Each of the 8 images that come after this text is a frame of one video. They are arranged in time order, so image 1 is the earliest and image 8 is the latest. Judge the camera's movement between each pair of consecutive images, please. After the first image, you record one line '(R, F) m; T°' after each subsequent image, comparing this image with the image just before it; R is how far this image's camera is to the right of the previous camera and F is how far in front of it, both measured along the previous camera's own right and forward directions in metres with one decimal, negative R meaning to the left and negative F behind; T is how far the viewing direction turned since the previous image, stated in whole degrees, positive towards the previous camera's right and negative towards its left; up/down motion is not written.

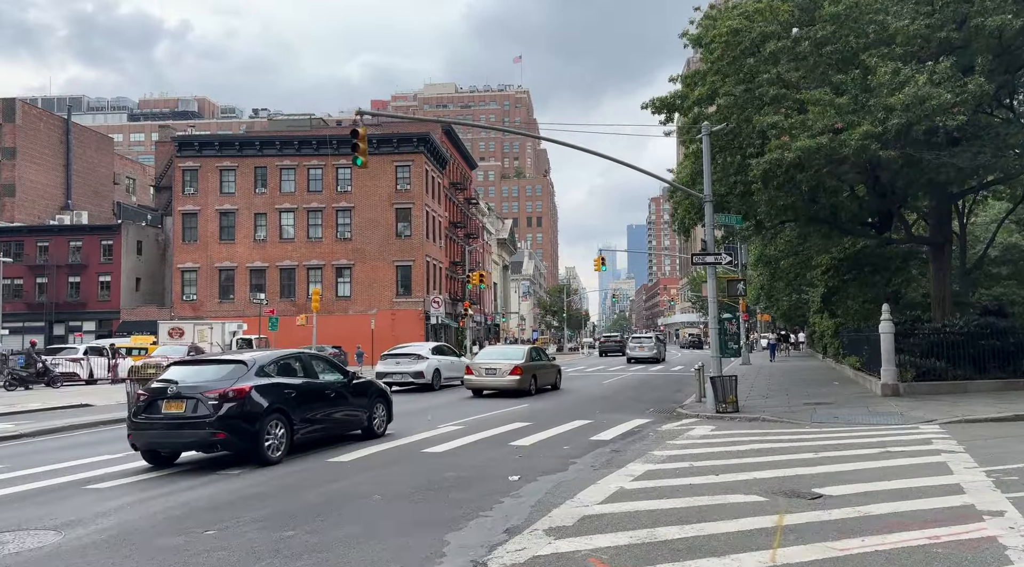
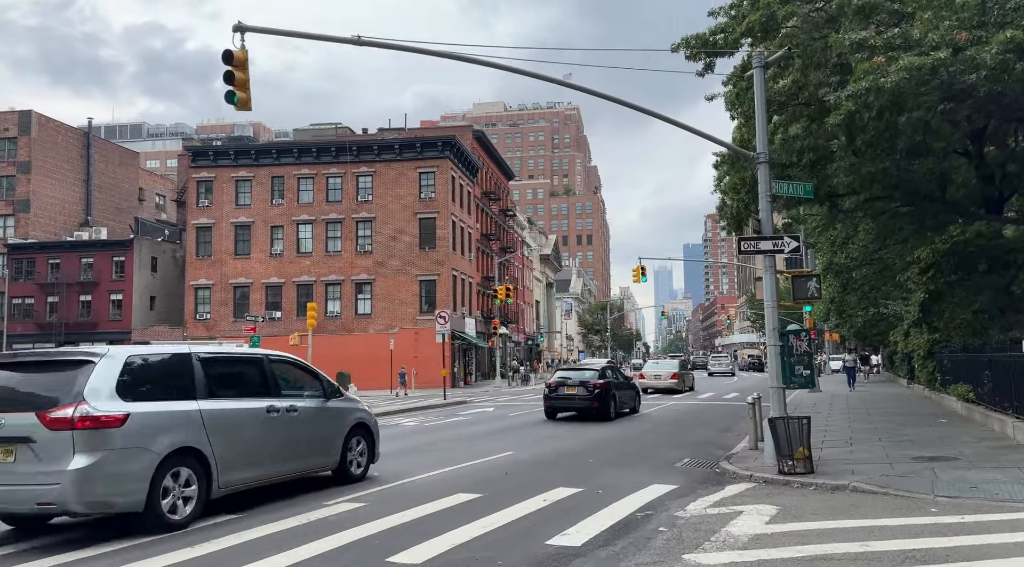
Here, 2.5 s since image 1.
(+1.3, +5.7) m; -4°
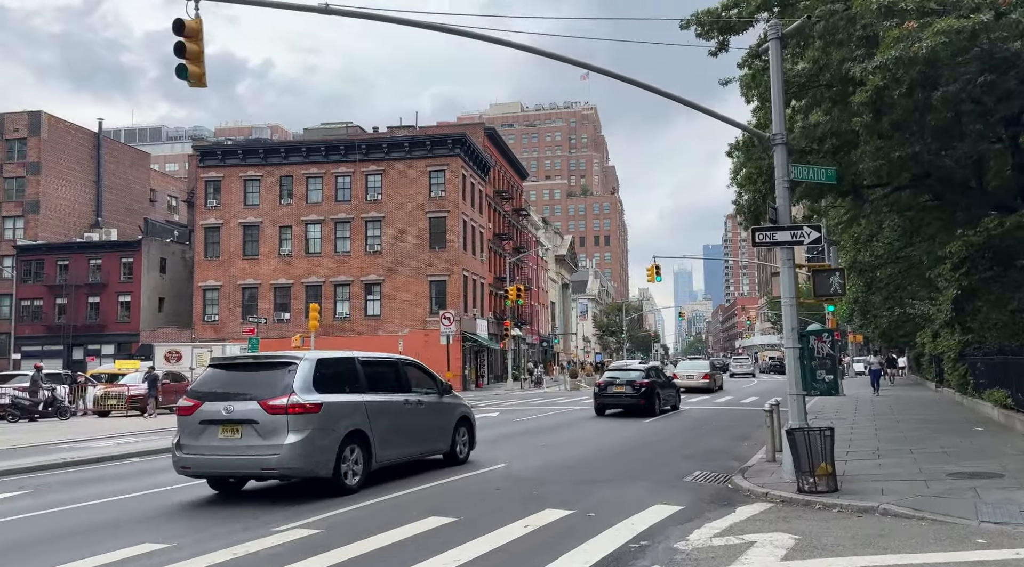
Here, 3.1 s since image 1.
(+0.4, +1.3) m; -1°
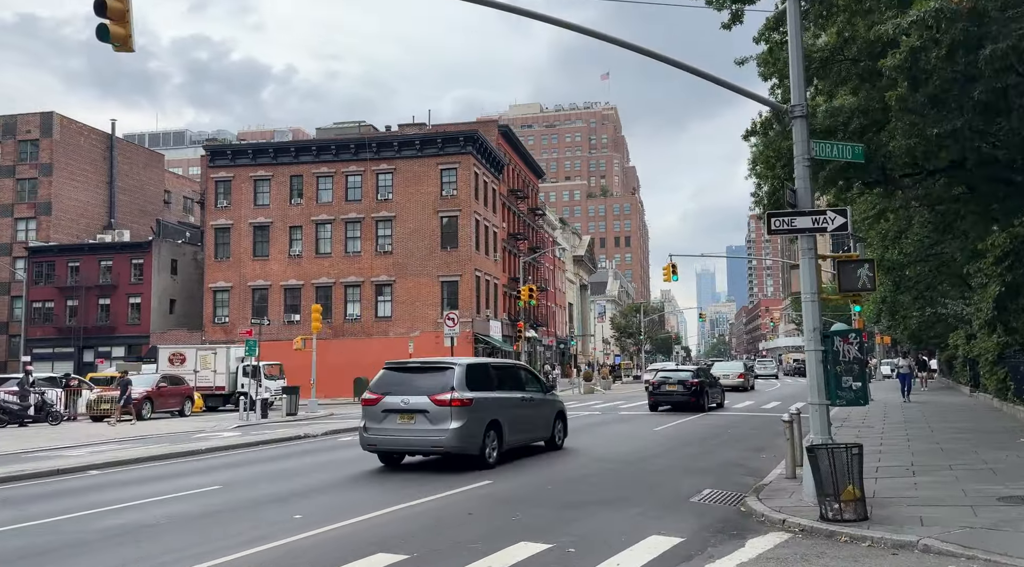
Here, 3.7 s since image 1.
(+0.5, +1.5) m; -1°
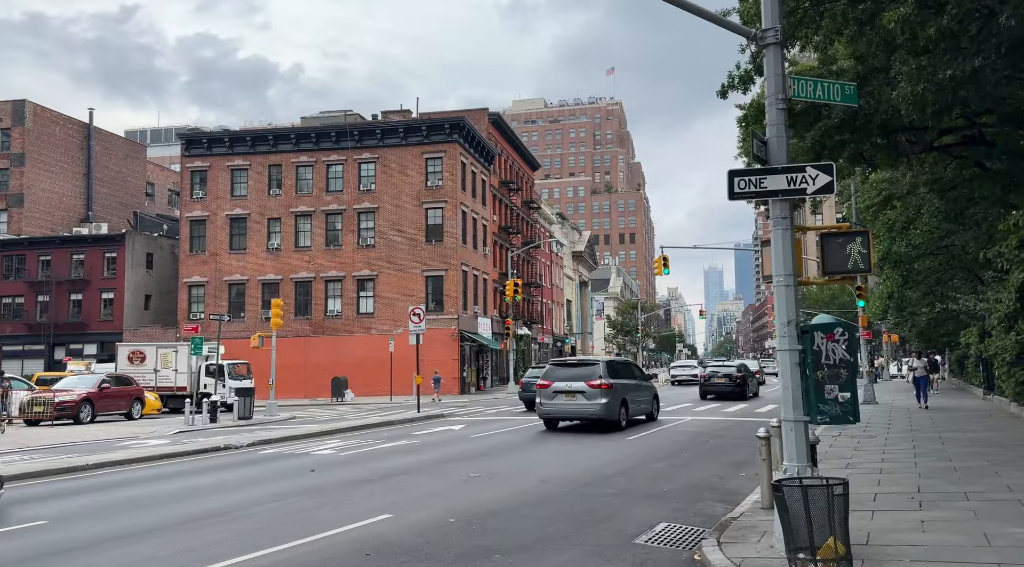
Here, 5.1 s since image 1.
(+1.2, +2.6) m; 0°
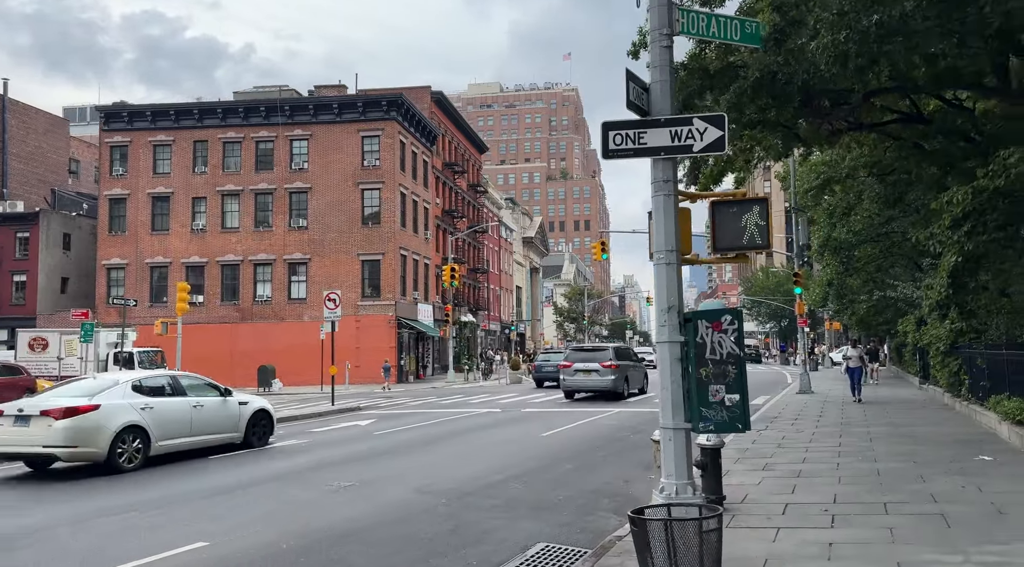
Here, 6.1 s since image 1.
(+1.0, +1.6) m; +3°
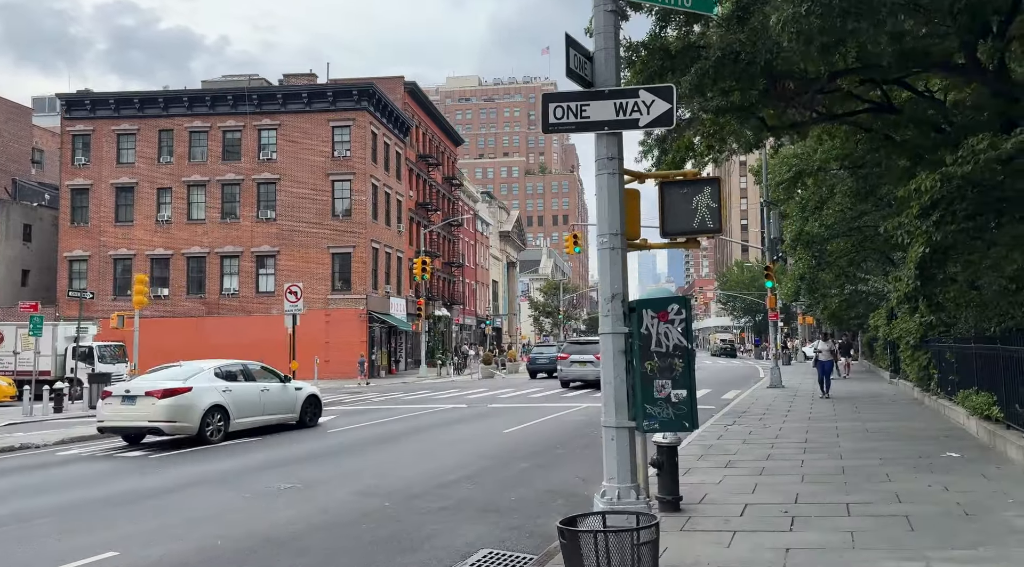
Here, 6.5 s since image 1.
(+0.3, +0.6) m; +1°
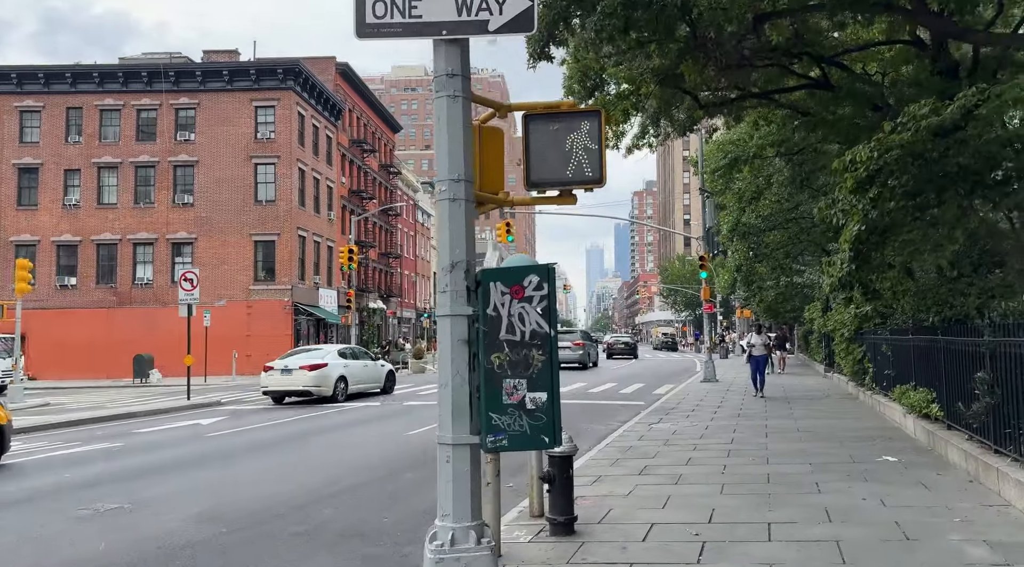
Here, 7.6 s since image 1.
(+0.7, +1.6) m; +4°
